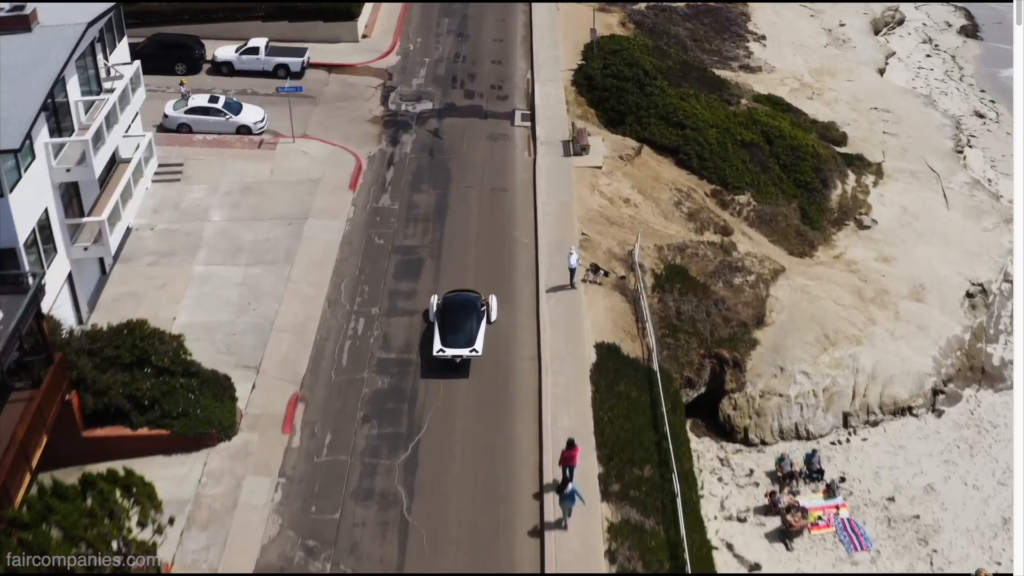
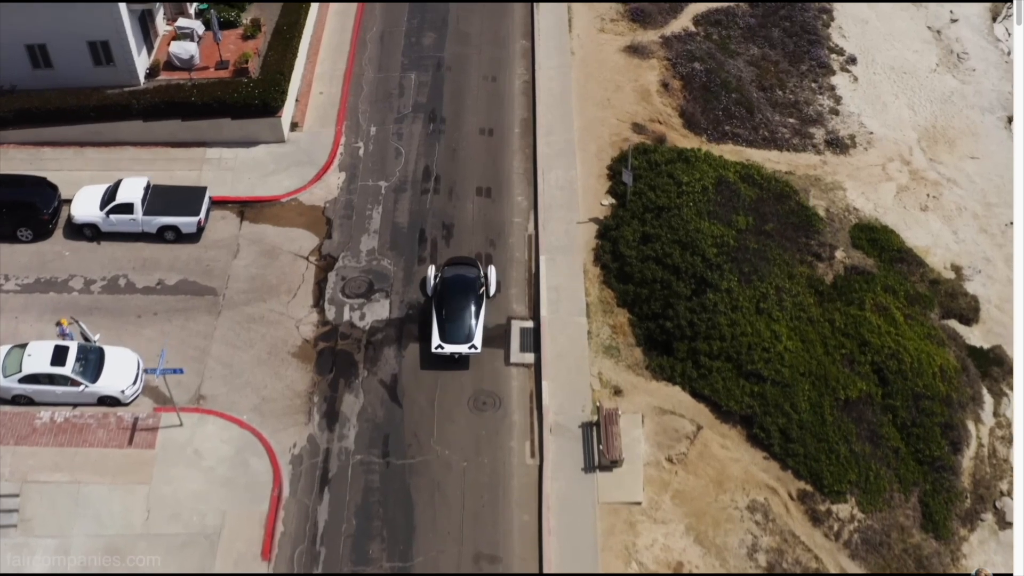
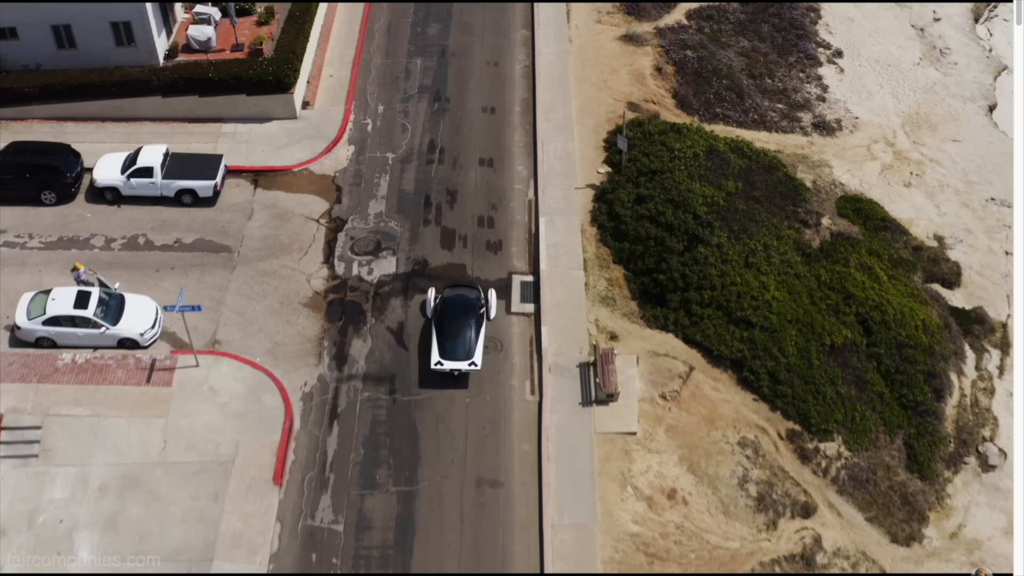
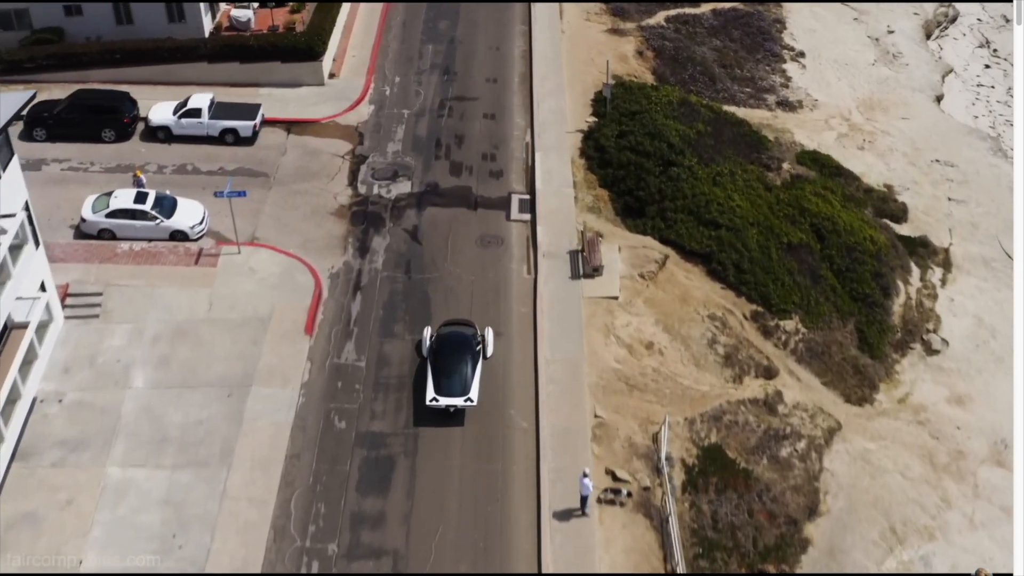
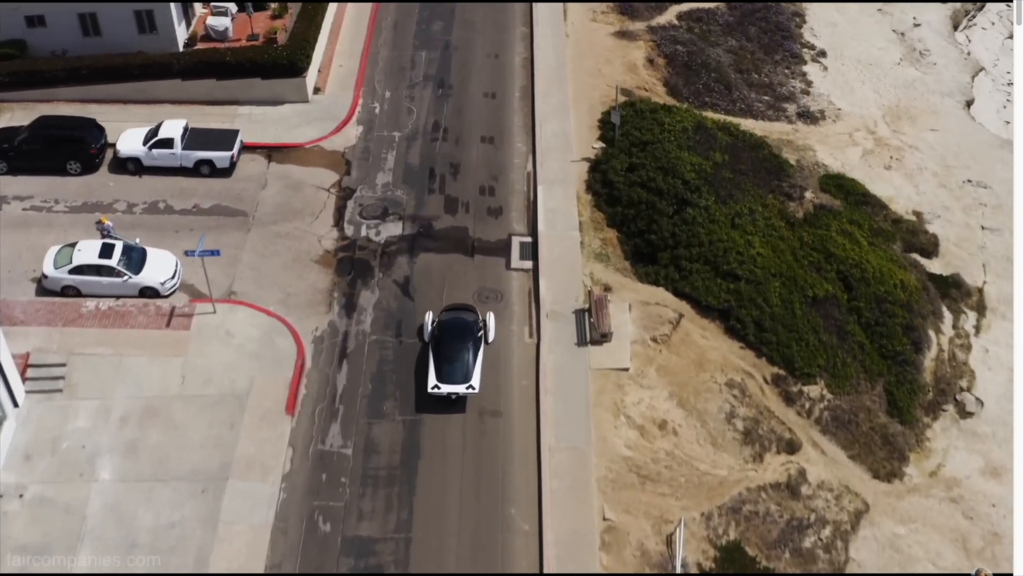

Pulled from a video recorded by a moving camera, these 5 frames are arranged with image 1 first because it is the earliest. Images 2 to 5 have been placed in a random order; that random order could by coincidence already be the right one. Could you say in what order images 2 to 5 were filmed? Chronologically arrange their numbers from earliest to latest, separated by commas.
4, 5, 3, 2
